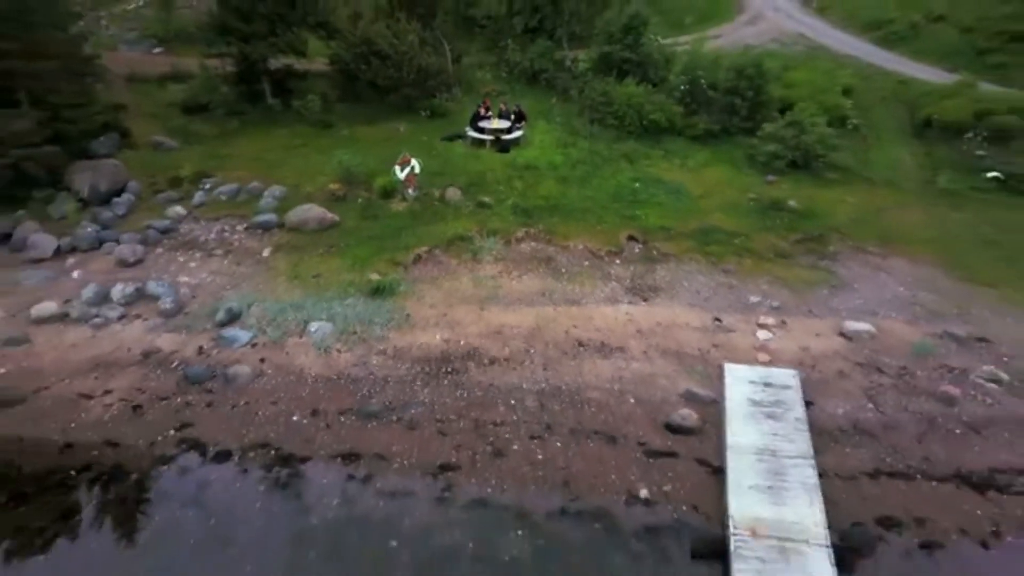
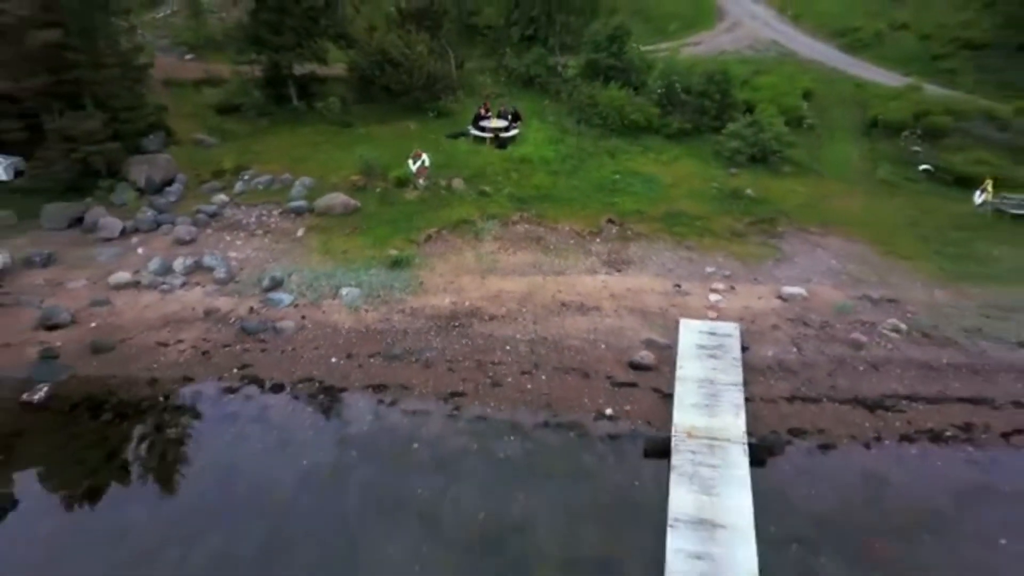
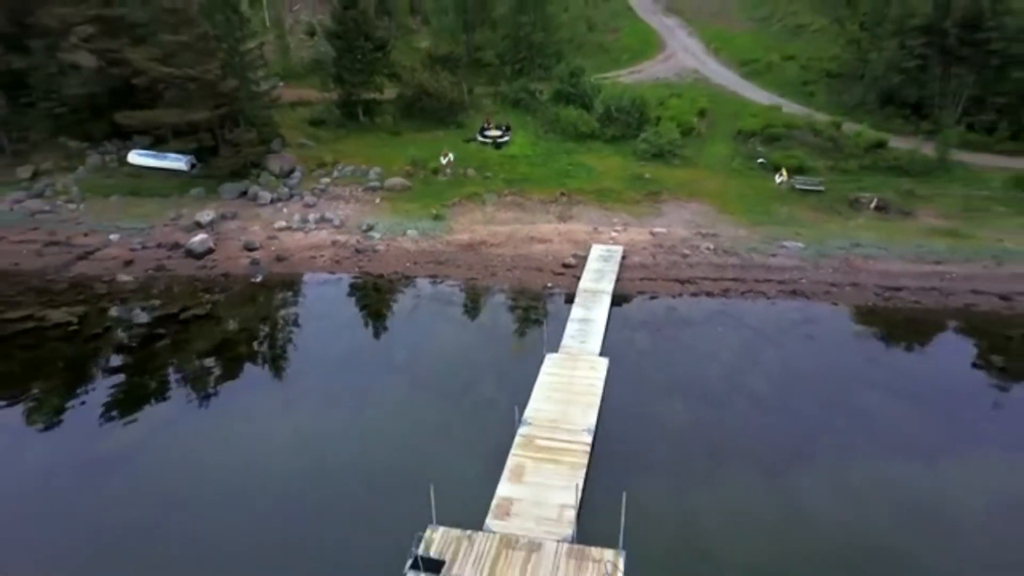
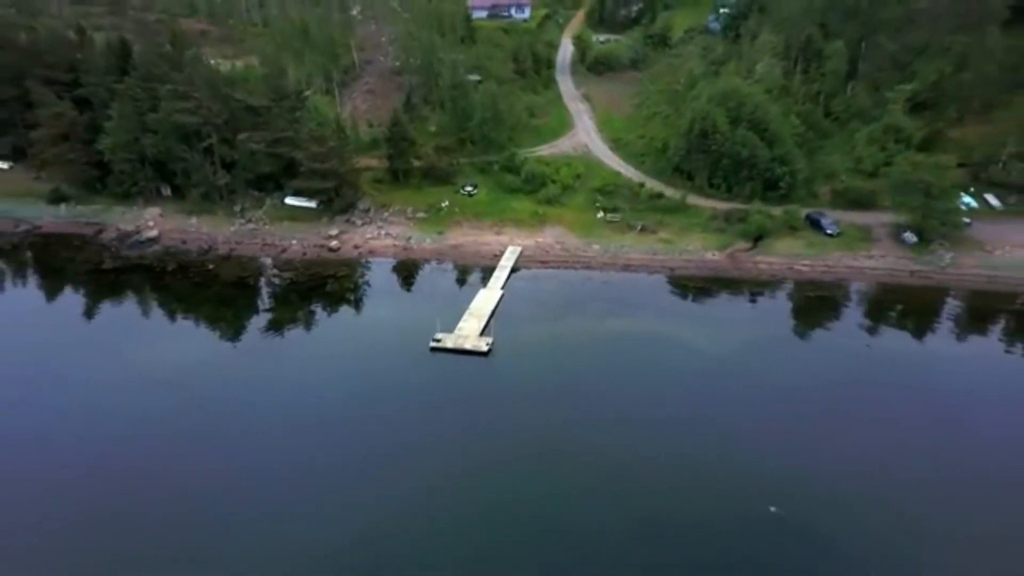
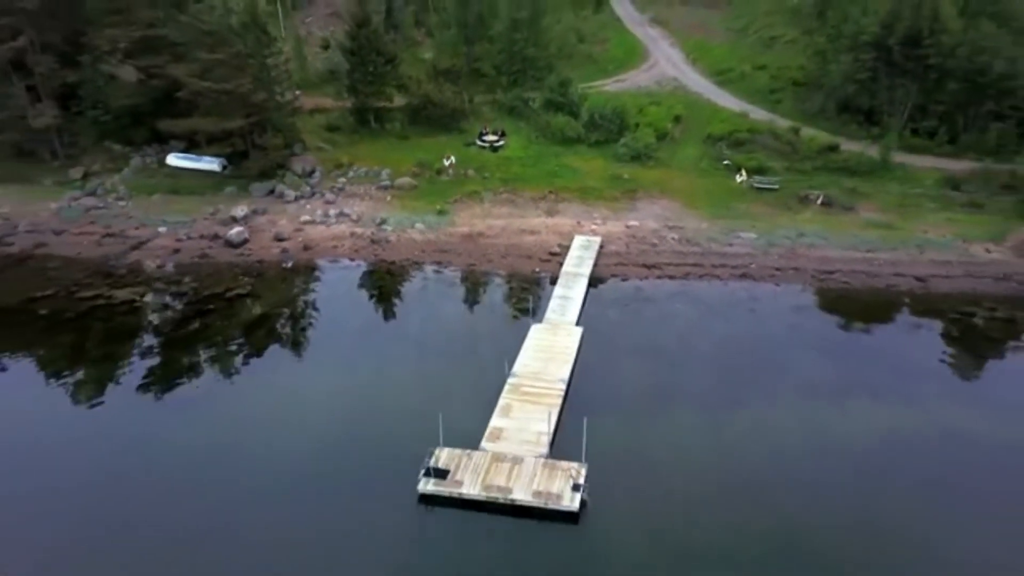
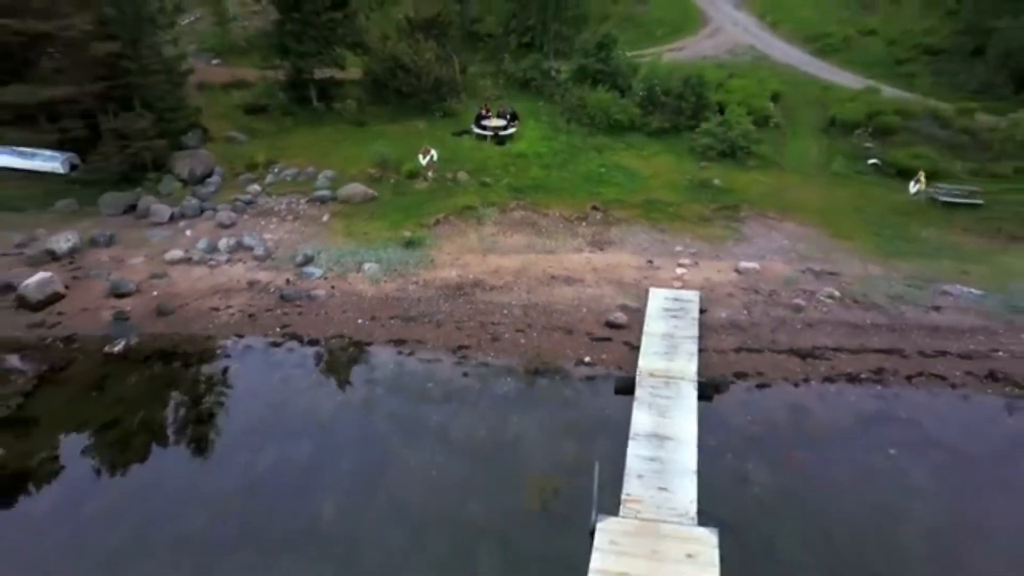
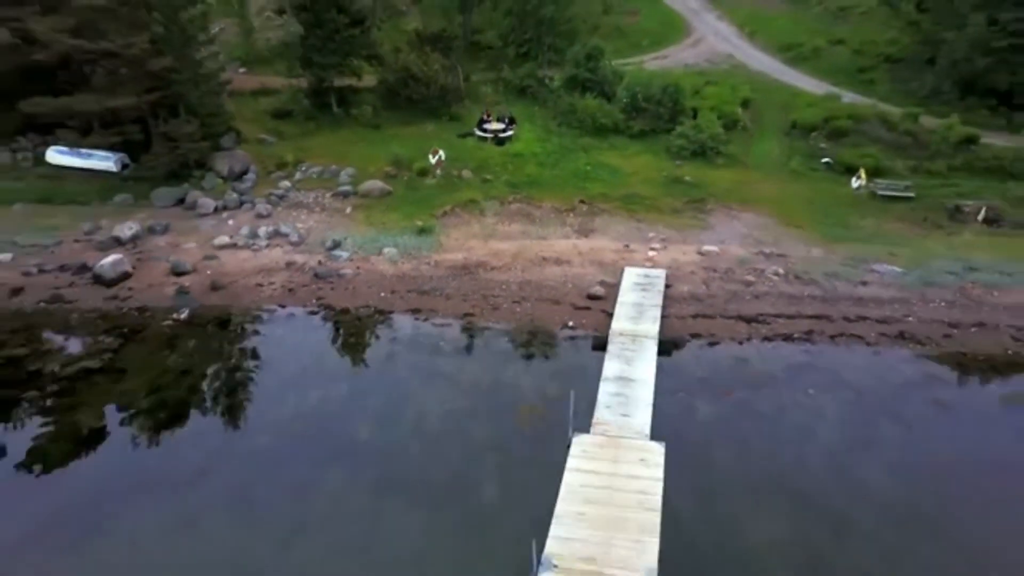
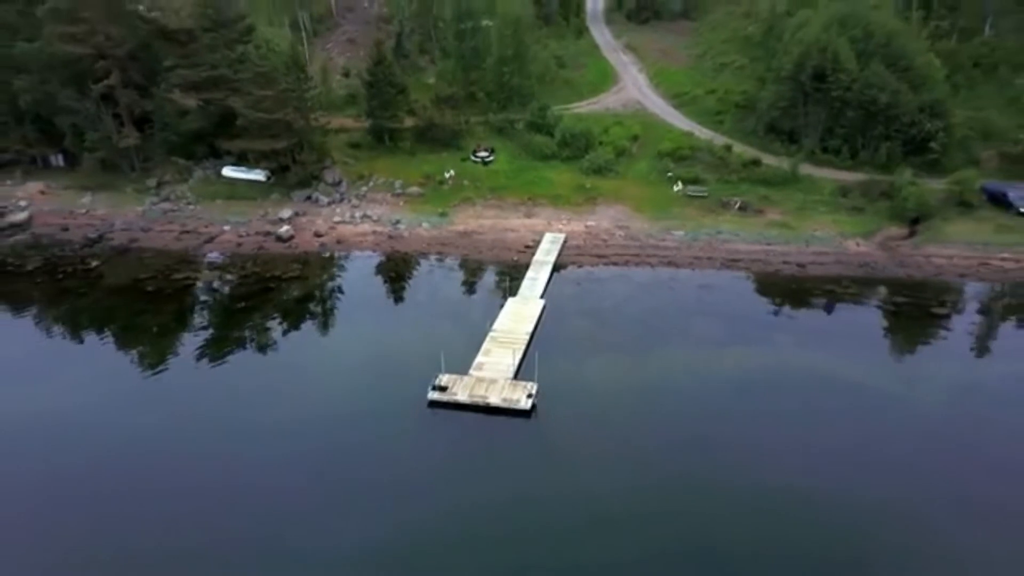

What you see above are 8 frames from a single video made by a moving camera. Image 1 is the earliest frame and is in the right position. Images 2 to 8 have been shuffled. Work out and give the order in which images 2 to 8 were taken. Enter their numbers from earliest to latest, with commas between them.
2, 6, 7, 3, 5, 8, 4
